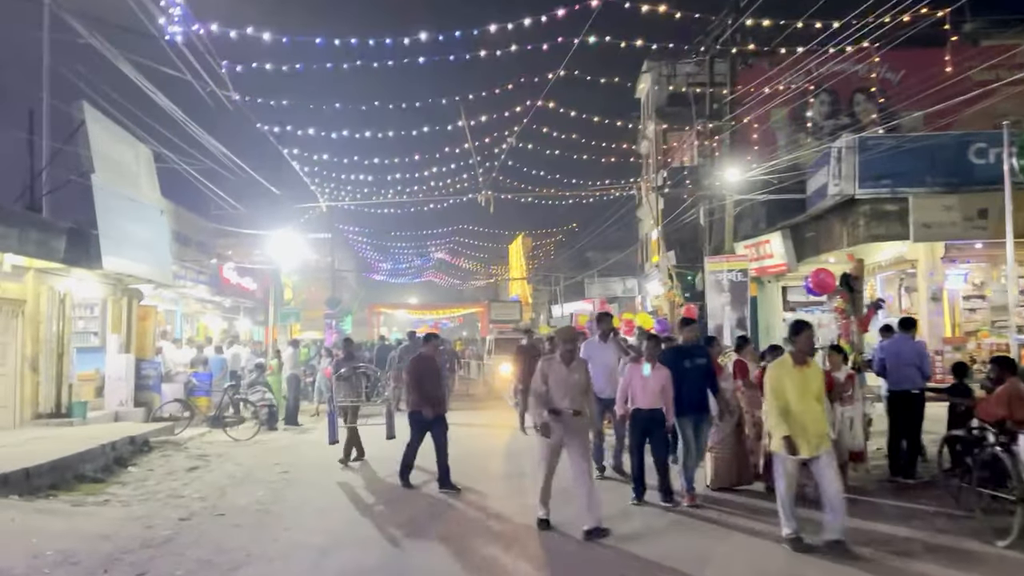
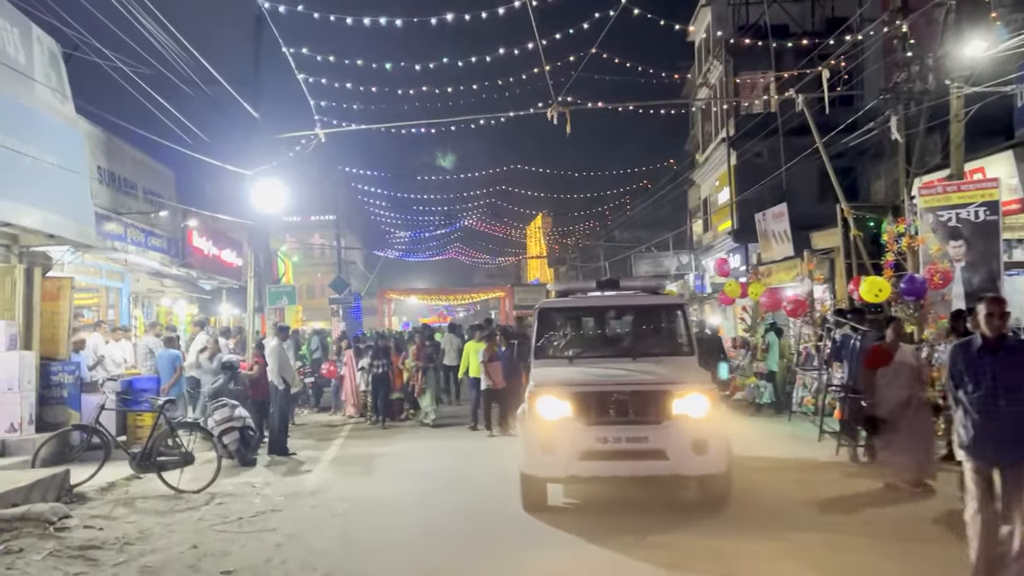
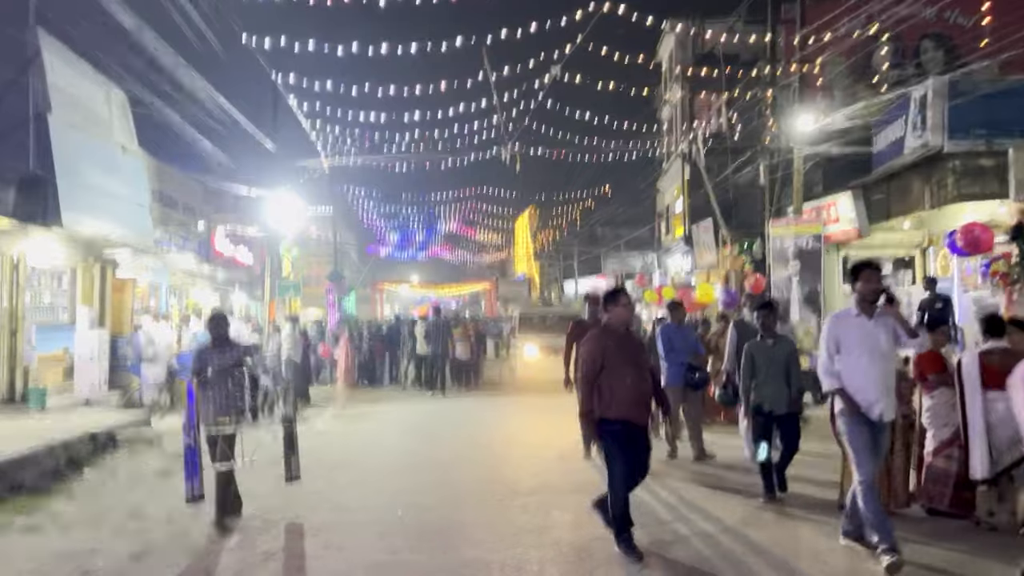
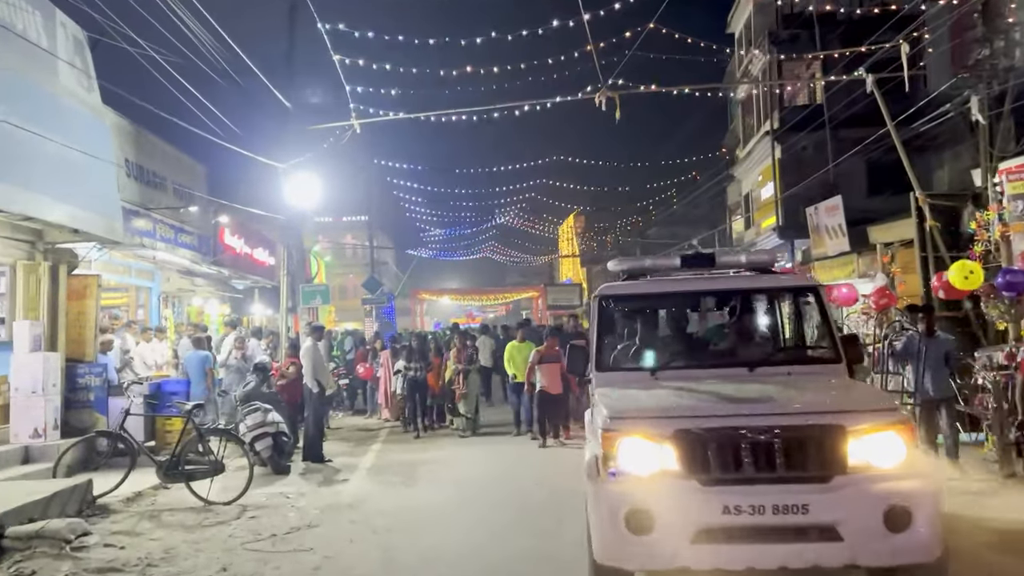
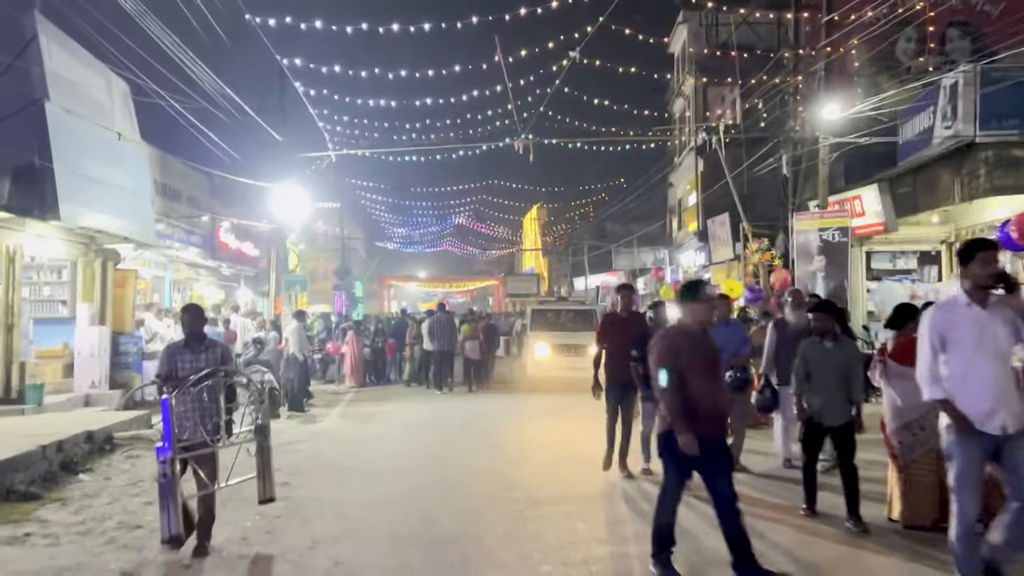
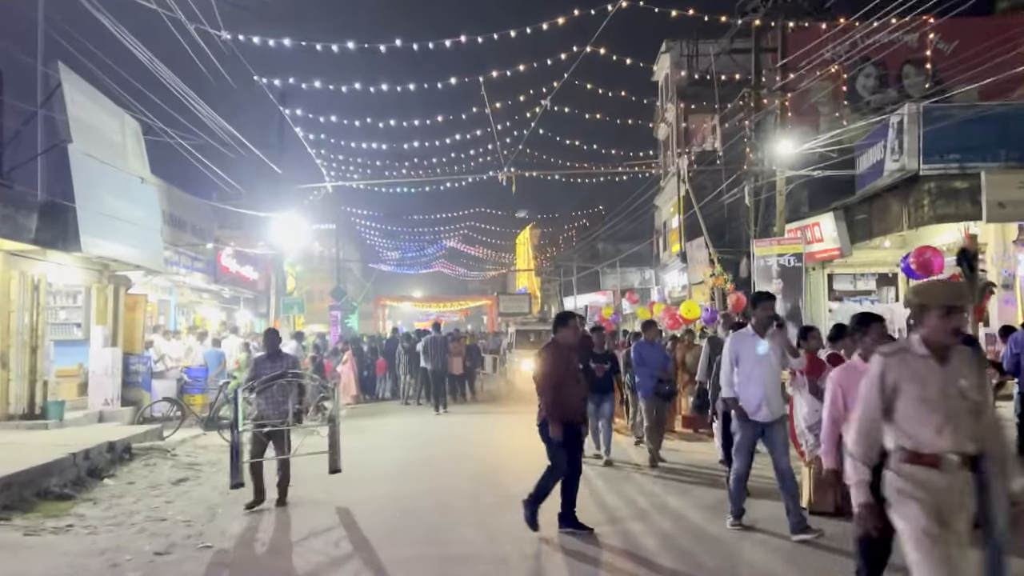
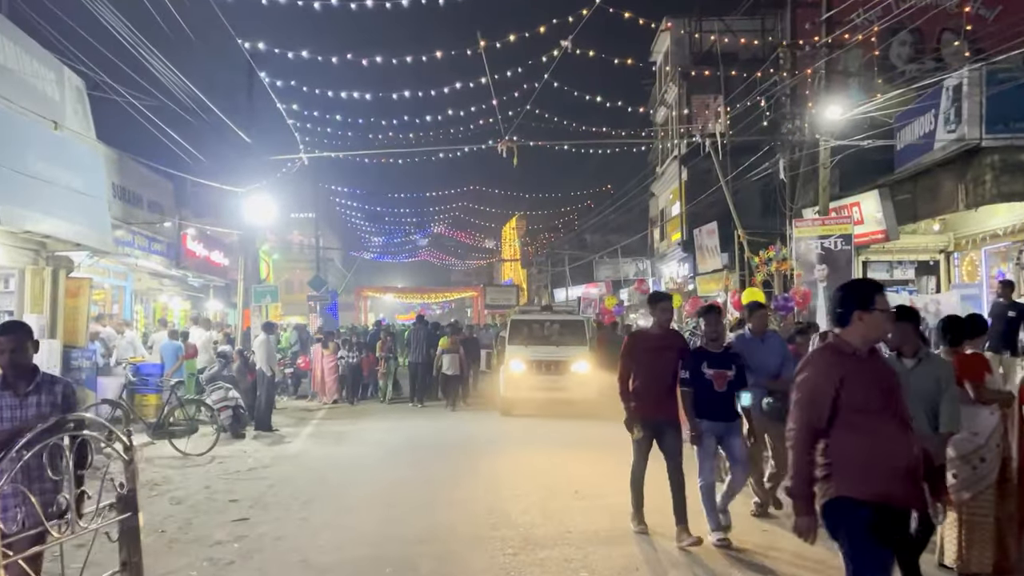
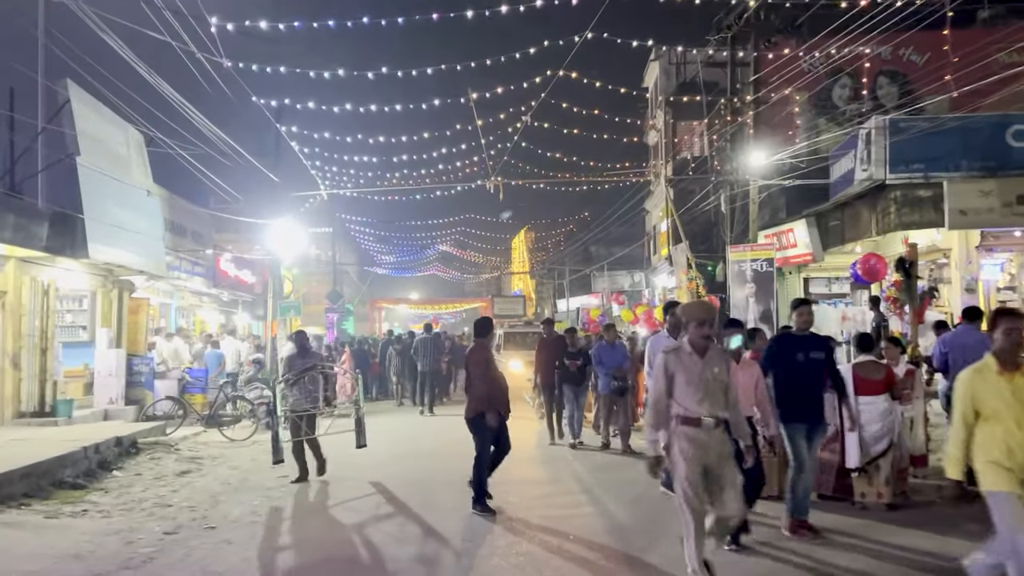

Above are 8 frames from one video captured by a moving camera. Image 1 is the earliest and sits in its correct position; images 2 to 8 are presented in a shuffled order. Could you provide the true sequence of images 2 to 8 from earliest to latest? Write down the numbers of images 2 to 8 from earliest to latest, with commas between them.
8, 6, 3, 5, 7, 2, 4
